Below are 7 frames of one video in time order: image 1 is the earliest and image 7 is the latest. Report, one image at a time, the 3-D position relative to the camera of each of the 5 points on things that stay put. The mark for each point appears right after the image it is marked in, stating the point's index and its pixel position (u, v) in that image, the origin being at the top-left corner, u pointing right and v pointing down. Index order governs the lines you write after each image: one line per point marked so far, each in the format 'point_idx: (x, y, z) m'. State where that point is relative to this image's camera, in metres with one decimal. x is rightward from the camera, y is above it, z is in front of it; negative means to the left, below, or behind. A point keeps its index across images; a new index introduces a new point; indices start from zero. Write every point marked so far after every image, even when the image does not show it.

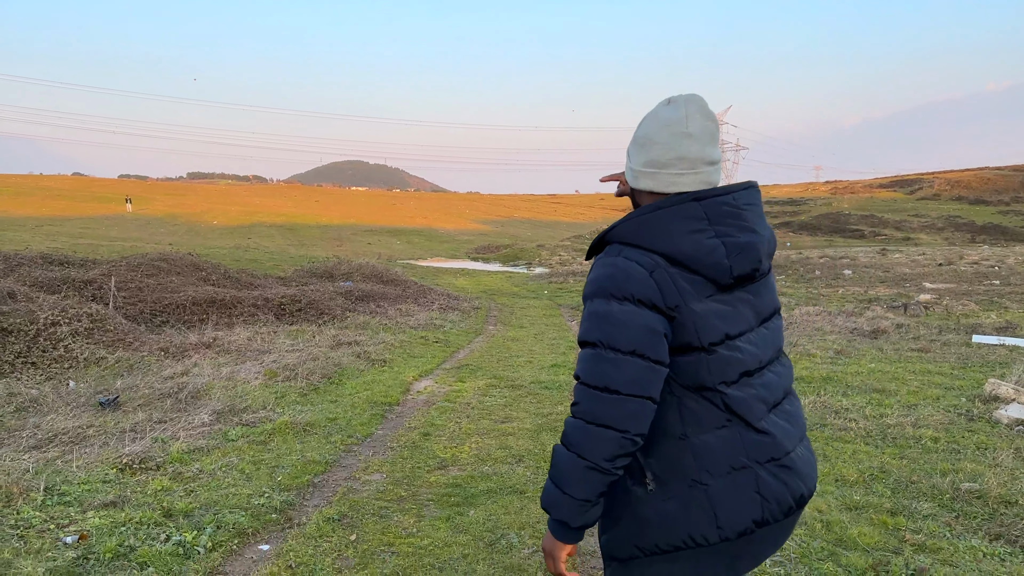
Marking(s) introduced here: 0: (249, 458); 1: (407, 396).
0: (-2.5, -1.6, +5.5) m
1: (-1.4, -1.4, +7.7) m
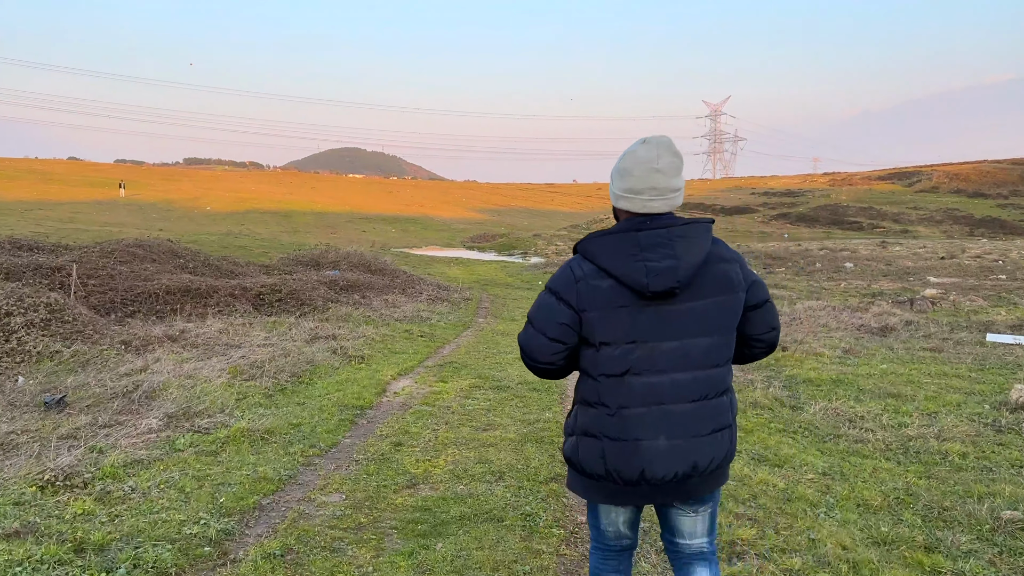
0: (-2.7, -1.6, +4.9) m
1: (-1.6, -1.3, +7.1) m
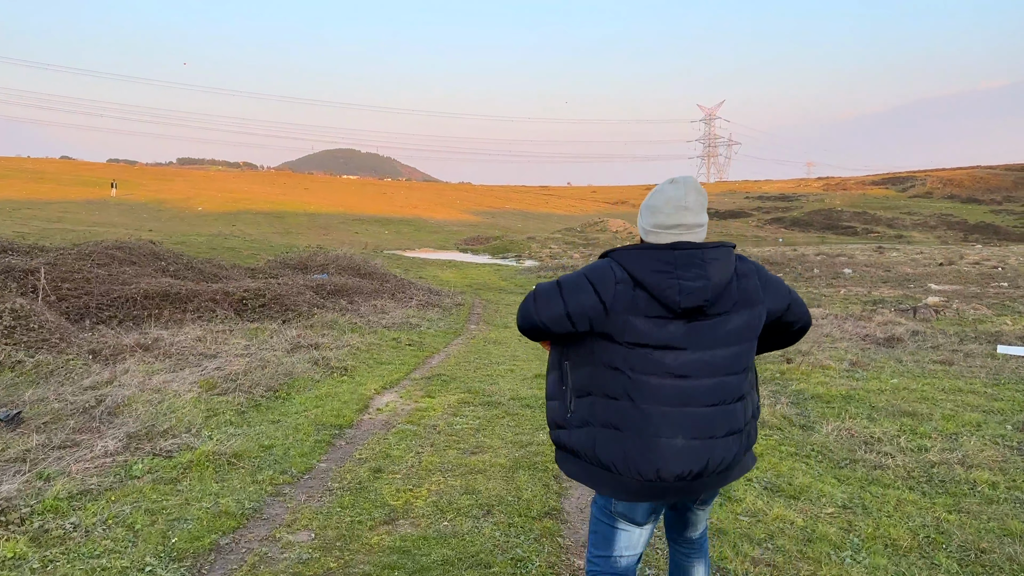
0: (-2.8, -1.7, +4.4) m
1: (-1.7, -1.4, +6.6) m
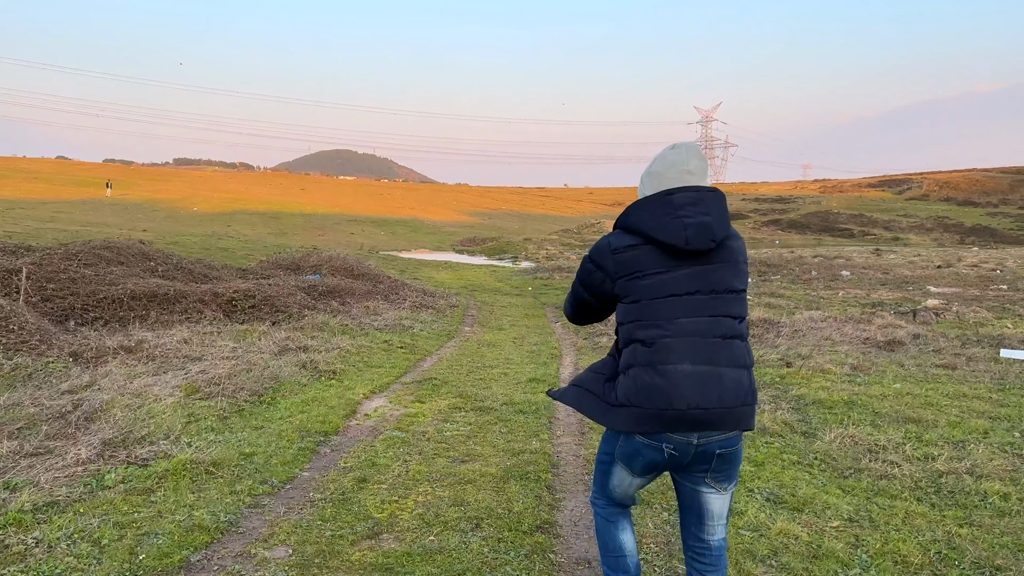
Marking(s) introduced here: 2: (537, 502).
0: (-2.9, -1.7, +4.2) m
1: (-1.8, -1.5, +6.4) m
2: (+0.2, -1.6, +4.5) m
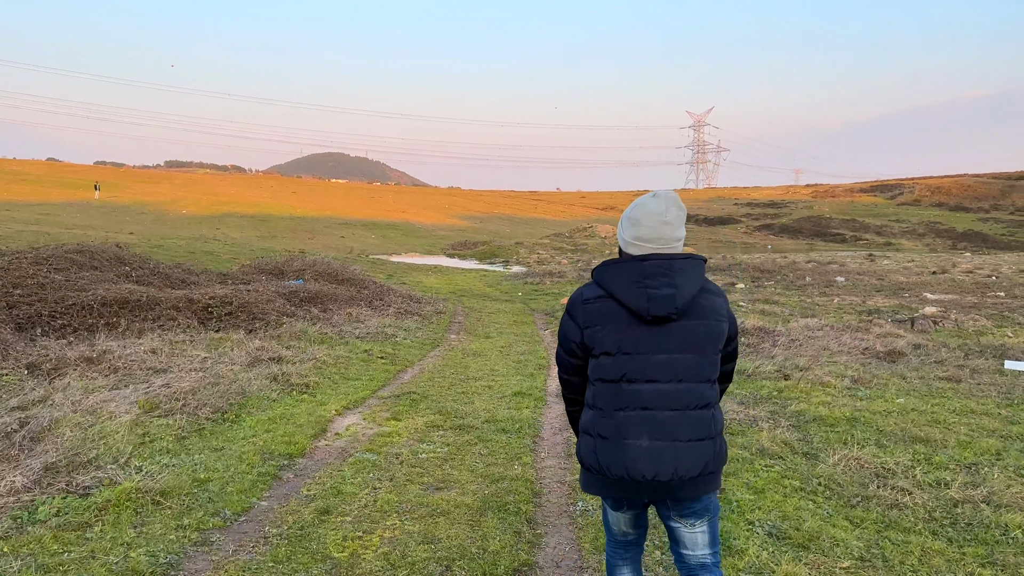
0: (-3.0, -1.8, +3.7) m
1: (-2.0, -1.6, +5.9) m
2: (0.0, -1.7, +4.0) m
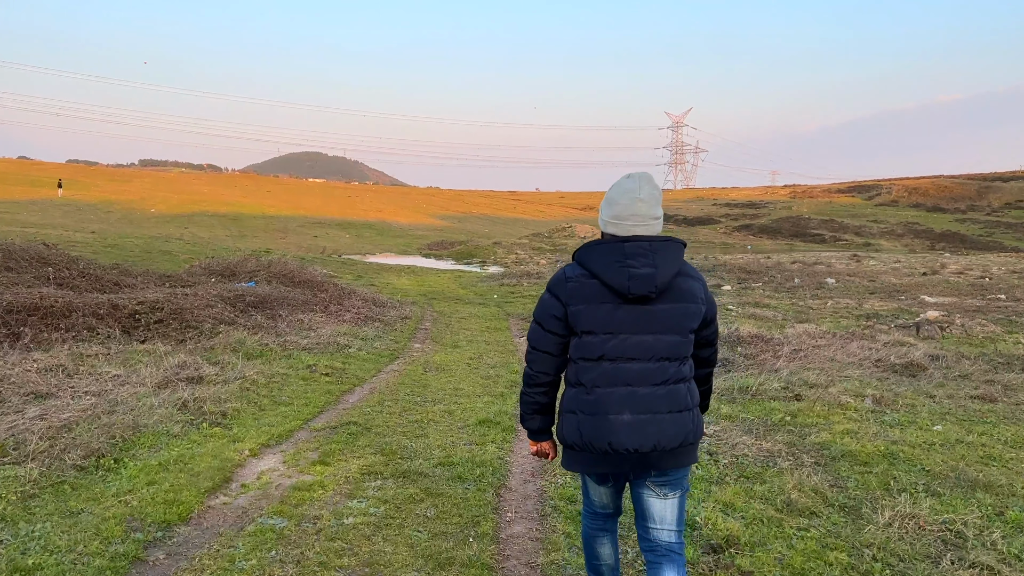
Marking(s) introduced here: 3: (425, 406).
0: (-3.3, -1.8, +2.3) m
1: (-2.3, -1.6, +4.5) m
2: (-0.2, -1.8, +2.7) m
3: (-1.0, -1.4, +6.9) m
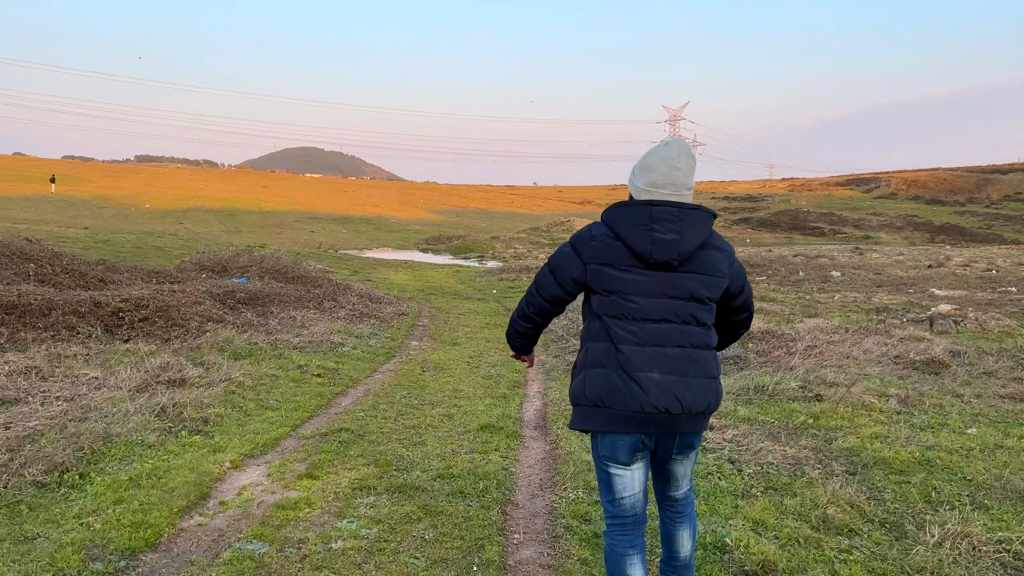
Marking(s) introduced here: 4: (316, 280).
0: (-3.2, -1.8, +1.8) m
1: (-2.2, -1.6, +4.1) m
2: (-0.2, -1.8, +2.3) m
3: (-1.0, -1.4, +6.5) m
4: (-5.3, +0.2, +15.5) m
